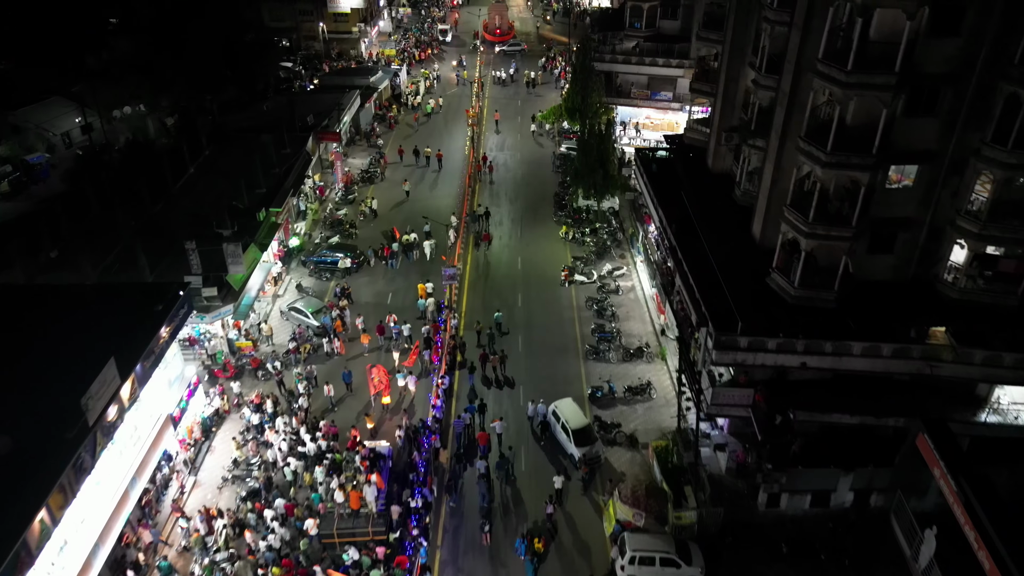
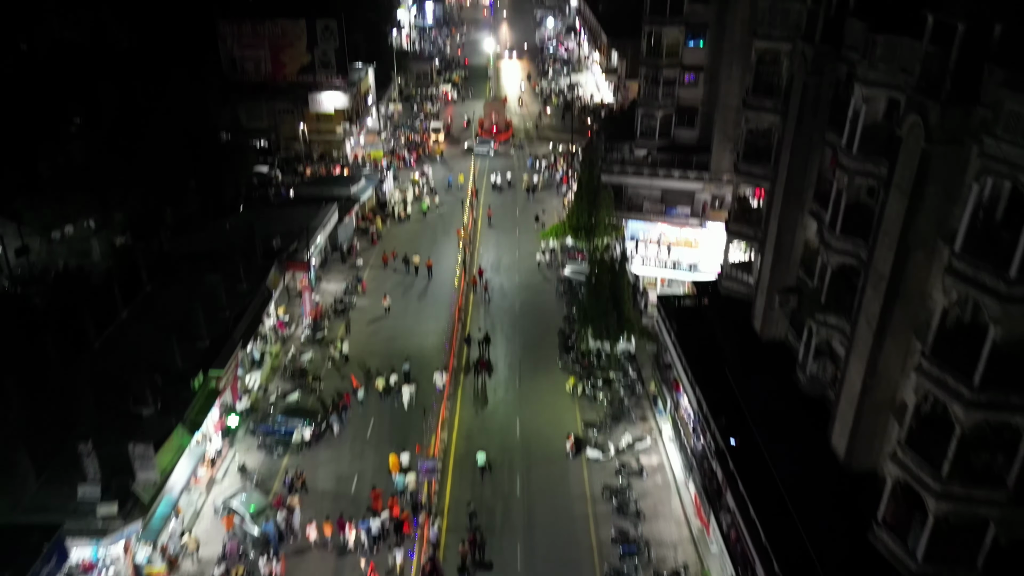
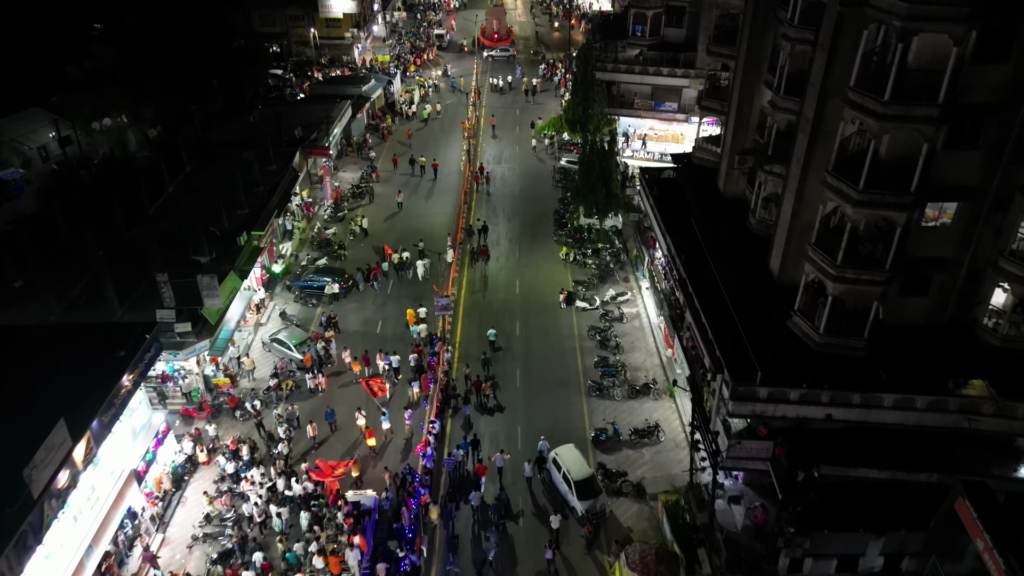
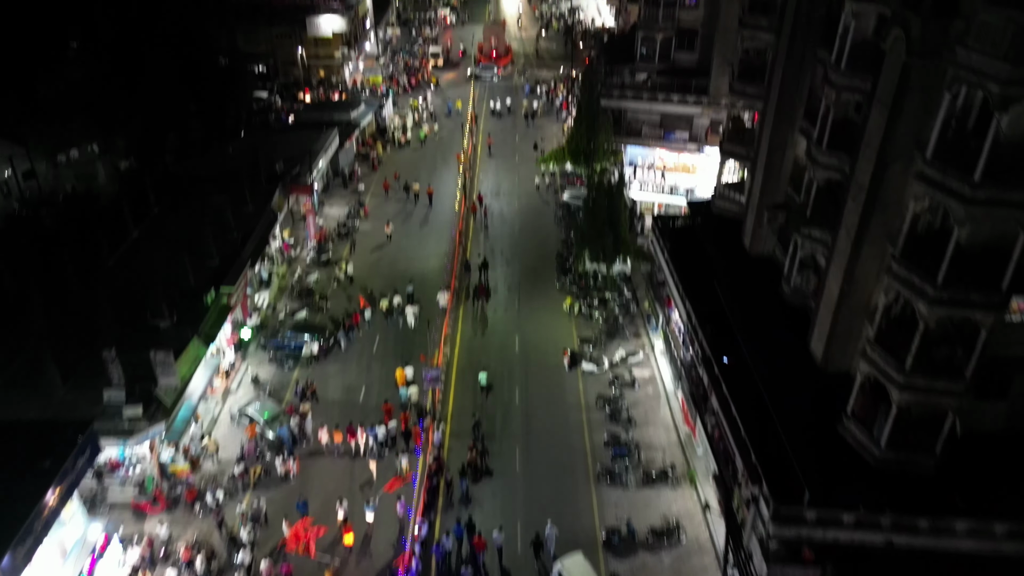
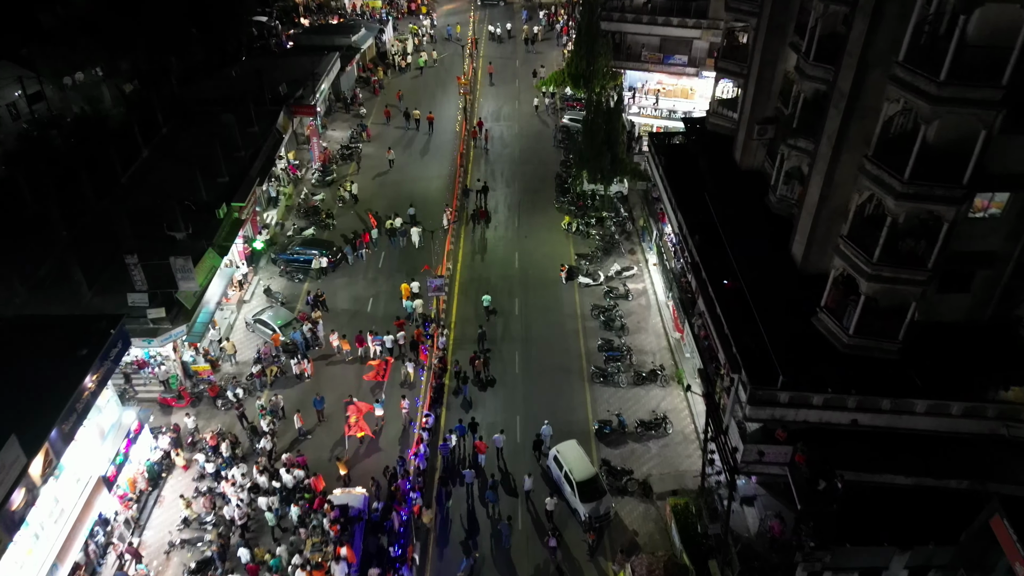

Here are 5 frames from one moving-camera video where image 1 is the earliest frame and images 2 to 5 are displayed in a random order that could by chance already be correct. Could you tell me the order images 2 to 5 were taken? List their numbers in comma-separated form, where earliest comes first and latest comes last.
3, 5, 4, 2
